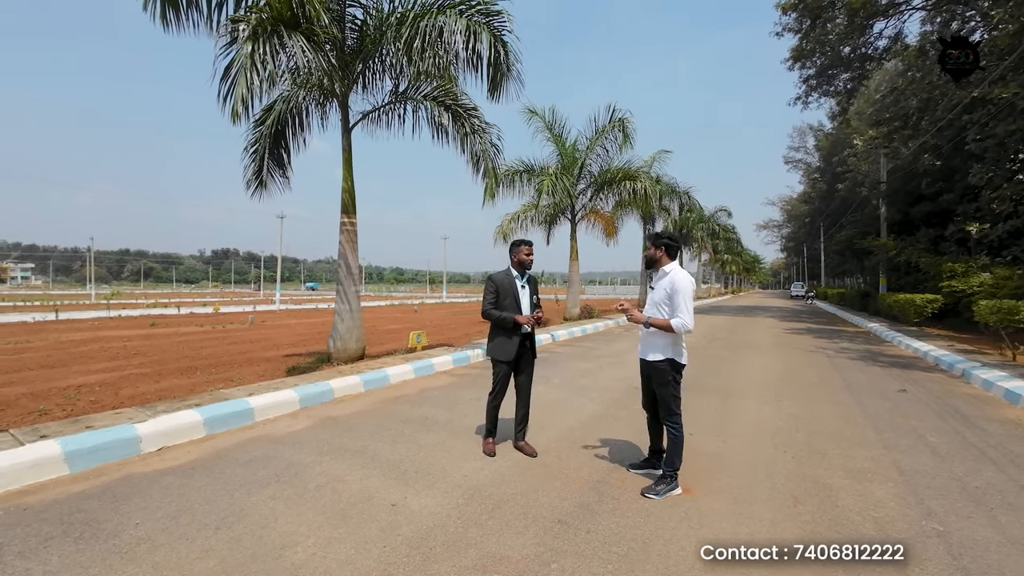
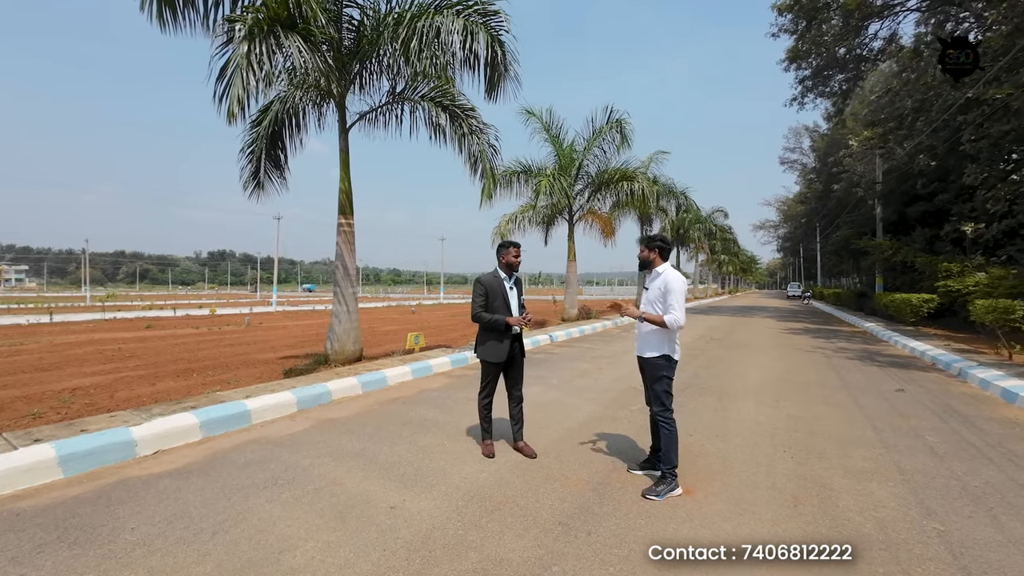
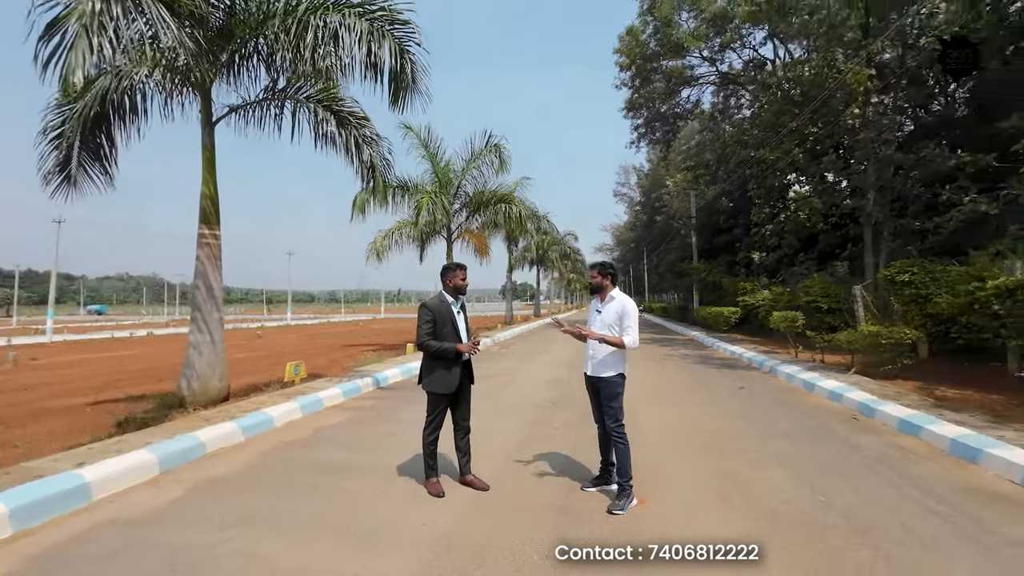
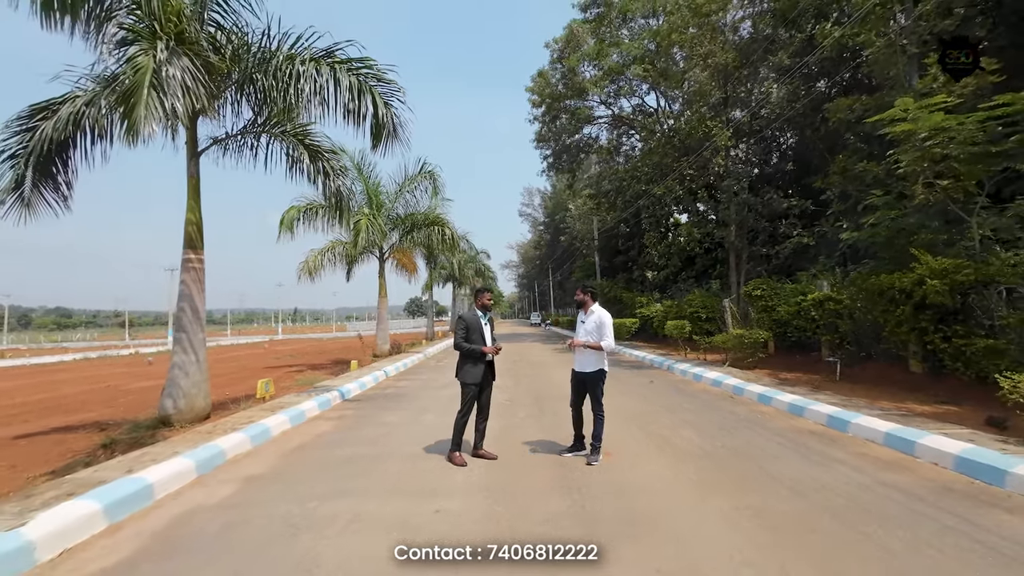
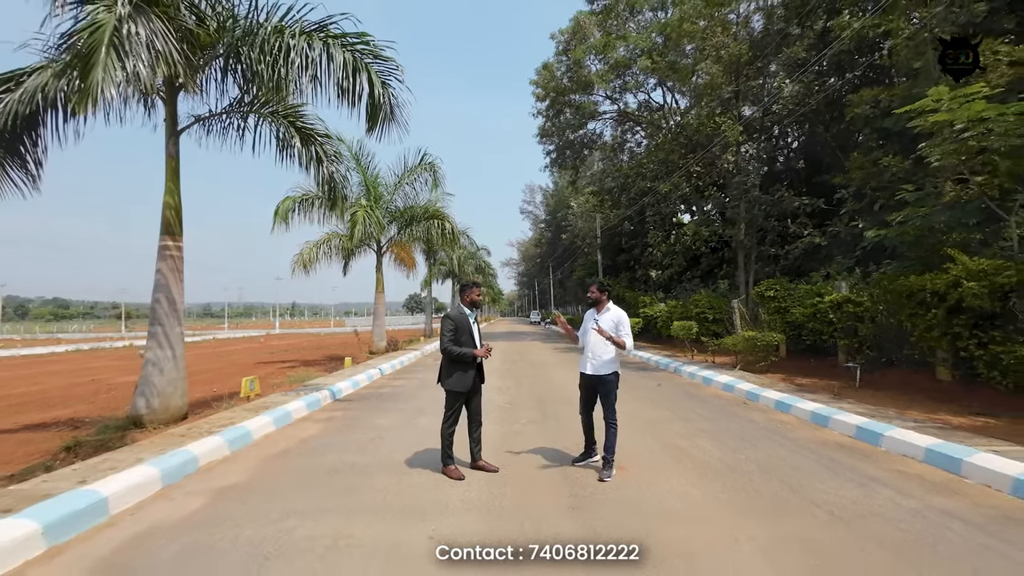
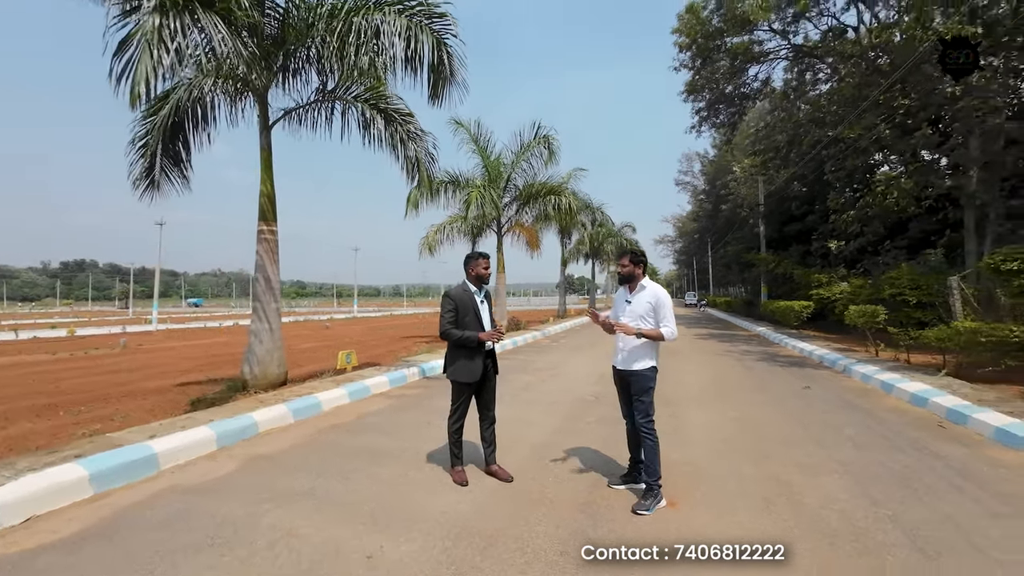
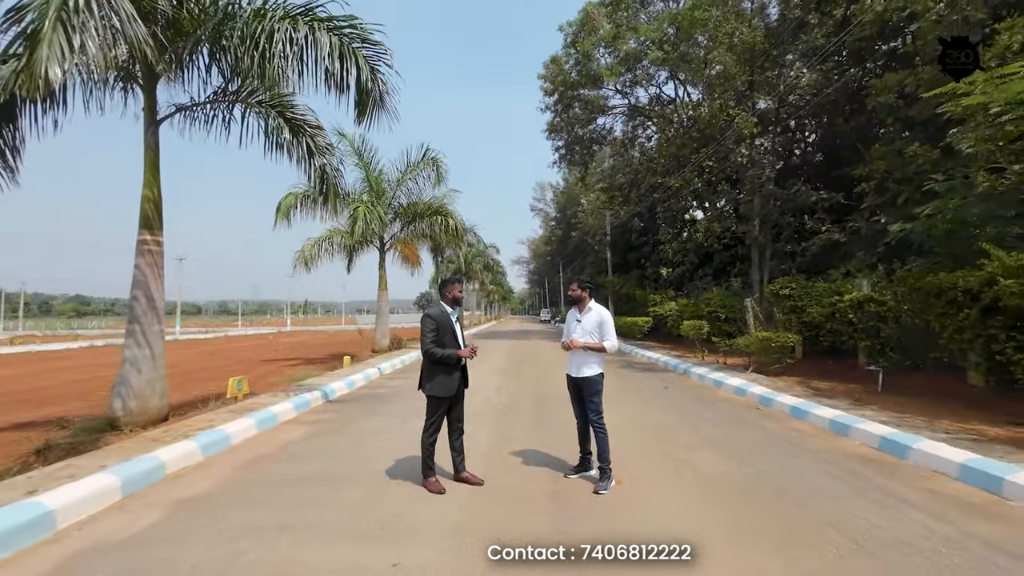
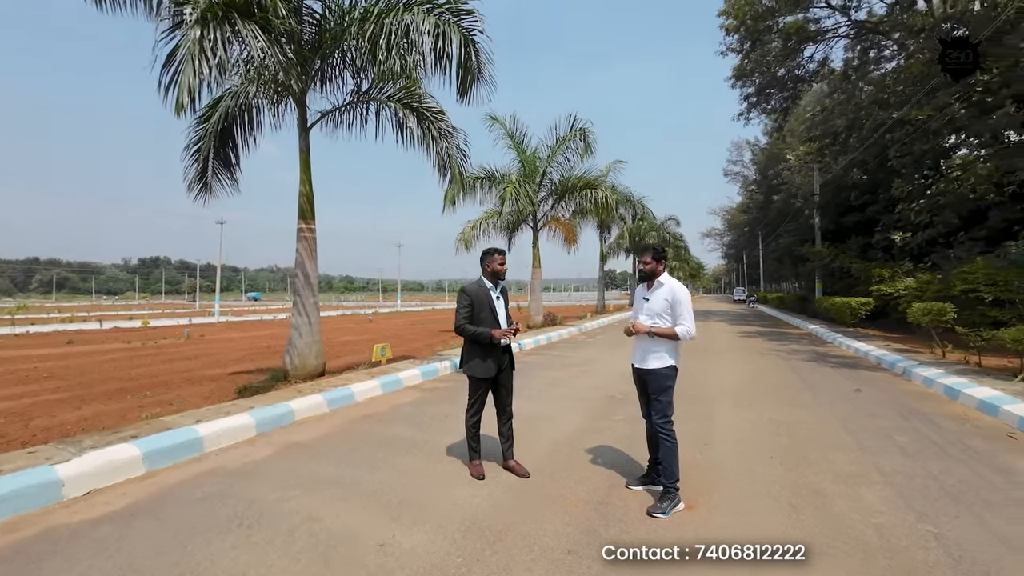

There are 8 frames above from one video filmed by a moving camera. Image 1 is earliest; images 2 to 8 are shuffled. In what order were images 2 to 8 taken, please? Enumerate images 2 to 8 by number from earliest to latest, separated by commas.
2, 8, 6, 3, 7, 5, 4
